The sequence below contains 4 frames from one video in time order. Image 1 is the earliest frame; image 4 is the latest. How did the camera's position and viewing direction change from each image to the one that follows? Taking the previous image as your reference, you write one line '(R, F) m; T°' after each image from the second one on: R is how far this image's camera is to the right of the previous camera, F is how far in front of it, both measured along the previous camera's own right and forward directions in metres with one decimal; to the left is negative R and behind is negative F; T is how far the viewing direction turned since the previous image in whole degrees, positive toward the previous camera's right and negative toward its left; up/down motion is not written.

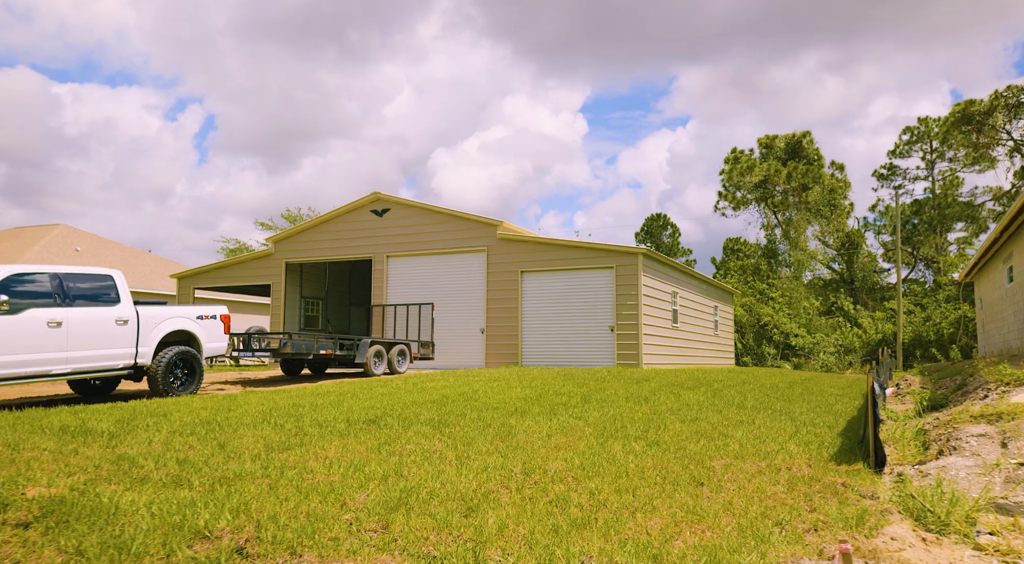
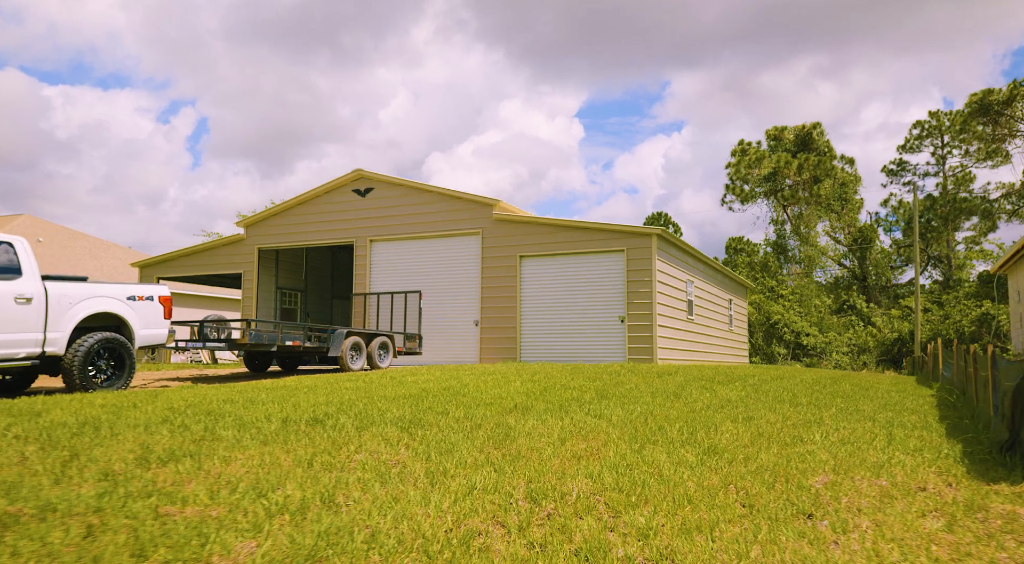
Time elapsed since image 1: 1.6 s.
(0.0, +2.0) m; 0°
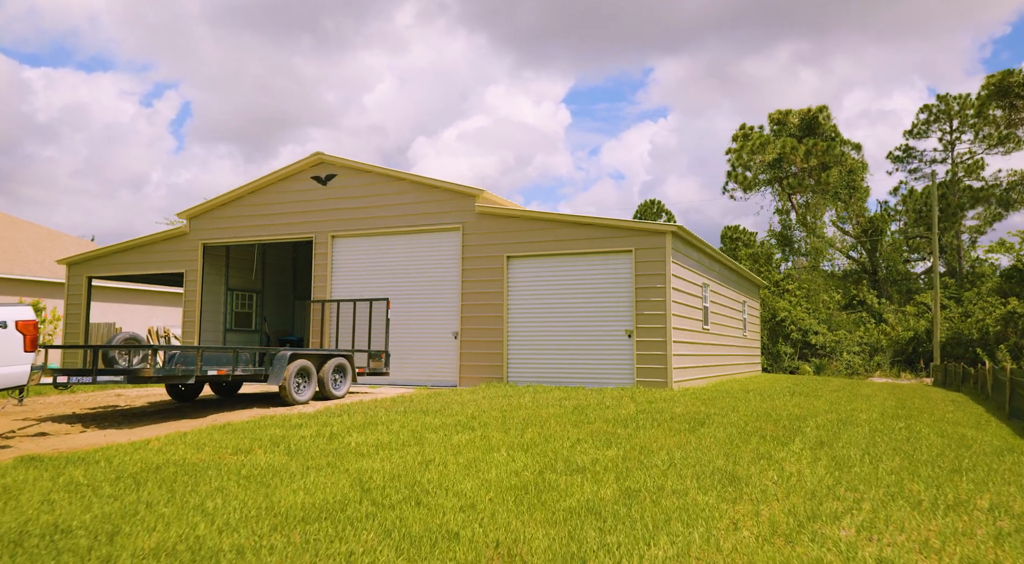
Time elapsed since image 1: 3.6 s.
(0.0, +2.7) m; +1°
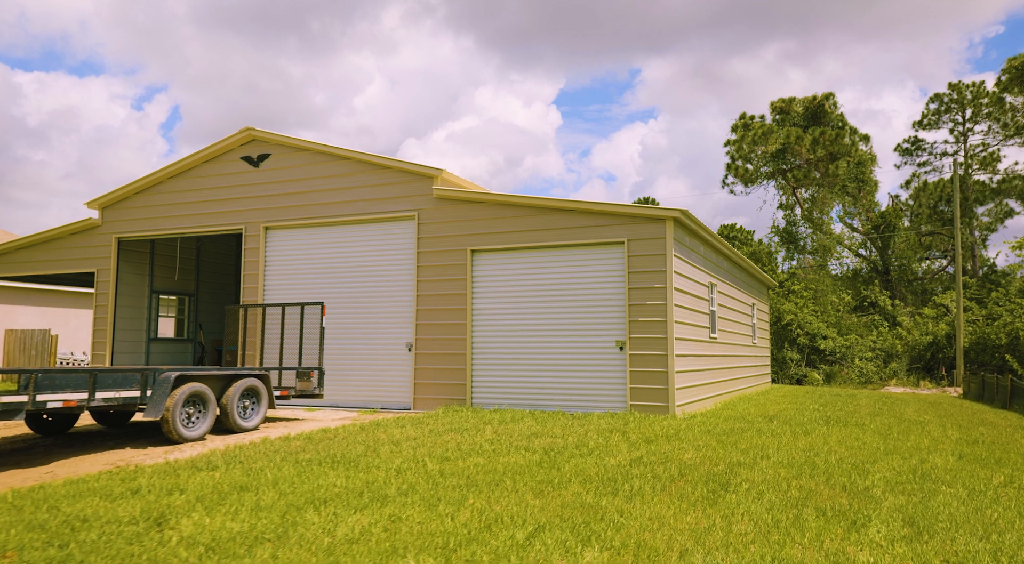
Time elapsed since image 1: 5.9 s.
(+0.5, +2.7) m; 0°
